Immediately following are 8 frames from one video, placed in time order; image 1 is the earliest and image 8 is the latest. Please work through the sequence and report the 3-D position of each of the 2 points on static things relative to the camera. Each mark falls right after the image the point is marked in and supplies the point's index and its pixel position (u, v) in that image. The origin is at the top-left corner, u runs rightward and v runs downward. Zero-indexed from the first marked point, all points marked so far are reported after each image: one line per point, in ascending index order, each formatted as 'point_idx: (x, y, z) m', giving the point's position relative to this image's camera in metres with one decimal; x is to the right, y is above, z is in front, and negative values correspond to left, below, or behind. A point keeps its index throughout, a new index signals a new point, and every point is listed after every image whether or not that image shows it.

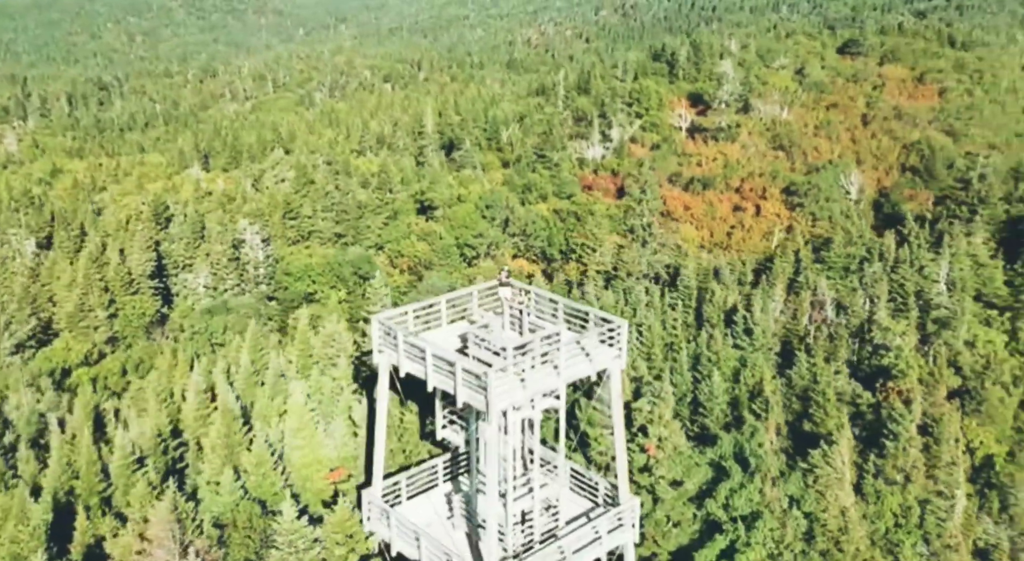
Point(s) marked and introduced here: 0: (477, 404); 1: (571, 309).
0: (-0.6, -2.3, +17.9) m
1: (+1.4, -0.6, +19.9) m
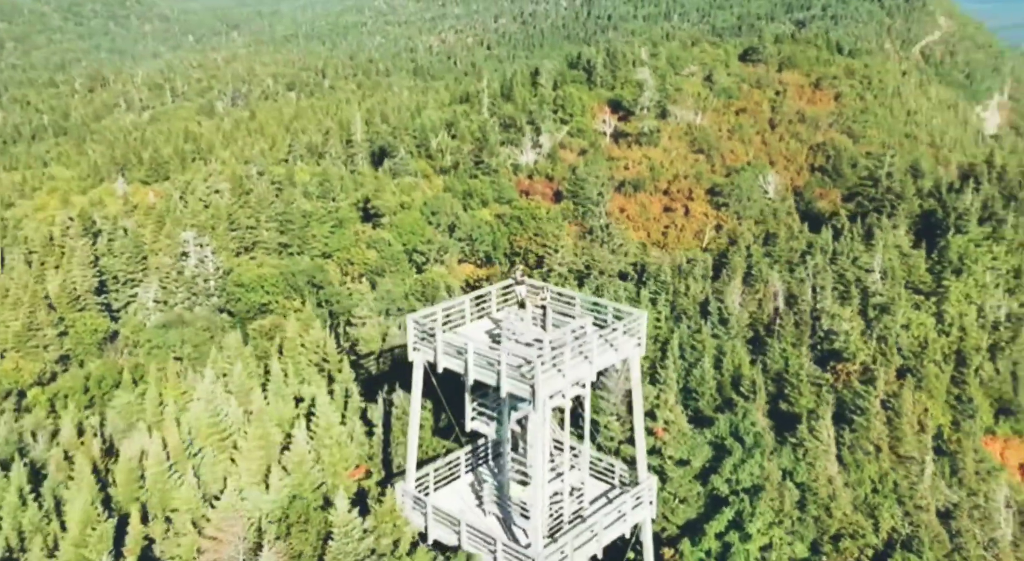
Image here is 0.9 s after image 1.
0: (+0.3, -2.3, +19.4) m
1: (+1.9, -0.5, +21.6) m
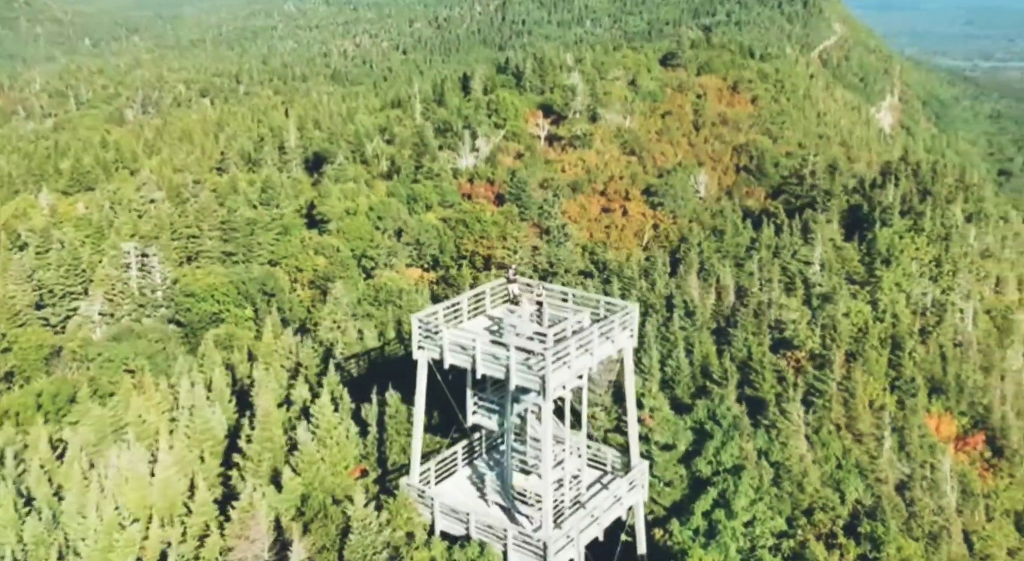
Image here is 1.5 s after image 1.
0: (+0.5, -2.3, +20.4) m
1: (+1.8, -0.5, +22.8) m
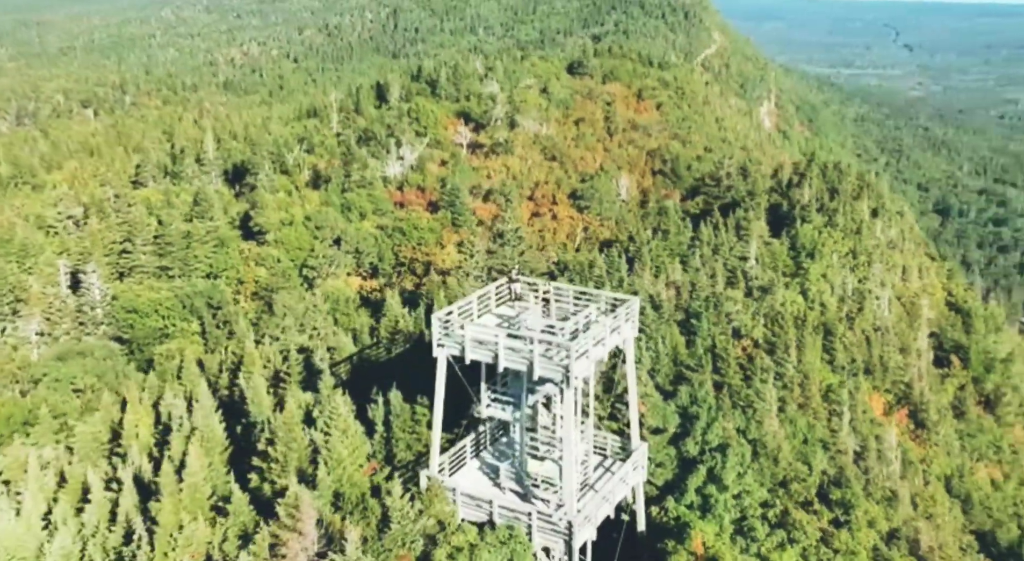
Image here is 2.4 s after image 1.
0: (+1.0, -2.2, +21.9) m
1: (+2.0, -0.4, +24.5) m
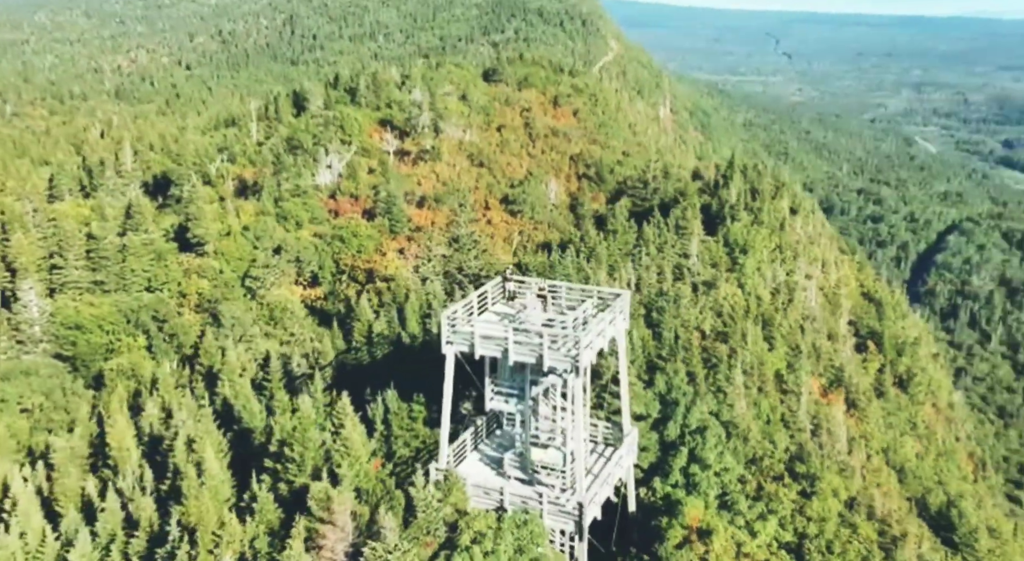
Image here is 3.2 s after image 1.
0: (+1.3, -2.1, +23.3) m
1: (+1.9, -0.3, +26.0) m
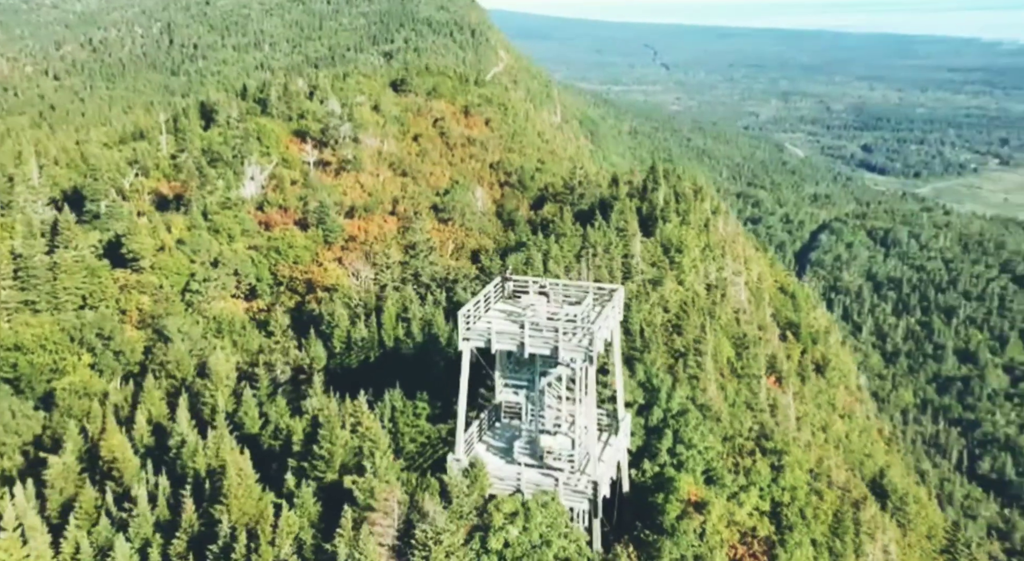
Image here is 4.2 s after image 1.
0: (+1.8, -2.0, +25.1) m
1: (+1.9, -0.2, +27.9) m
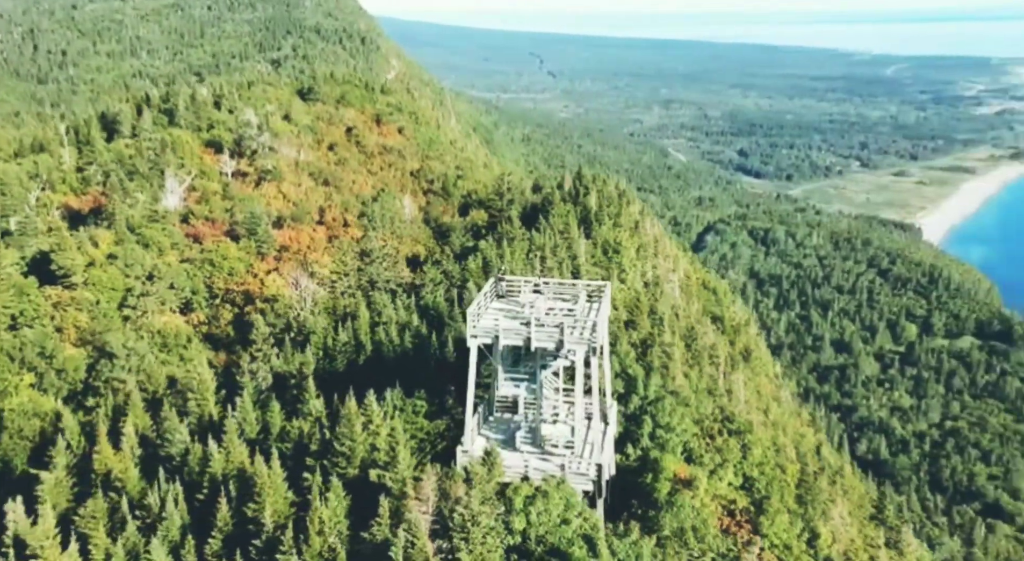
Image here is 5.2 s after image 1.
0: (+2.0, -1.9, +26.9) m
1: (+1.7, -0.1, +29.6) m
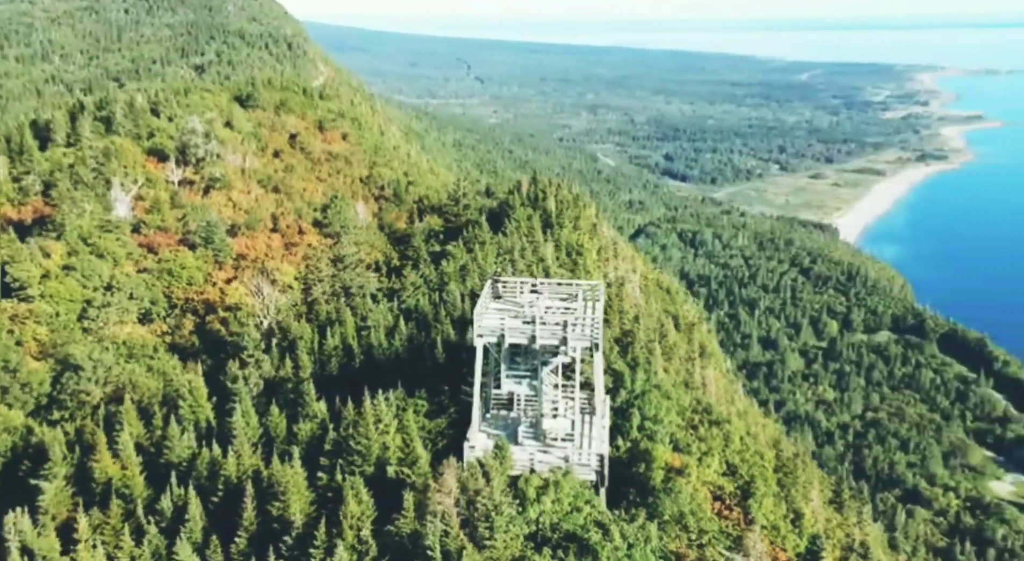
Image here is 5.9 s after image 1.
0: (+2.2, -1.9, +28.0) m
1: (+1.6, -0.1, +30.7) m
